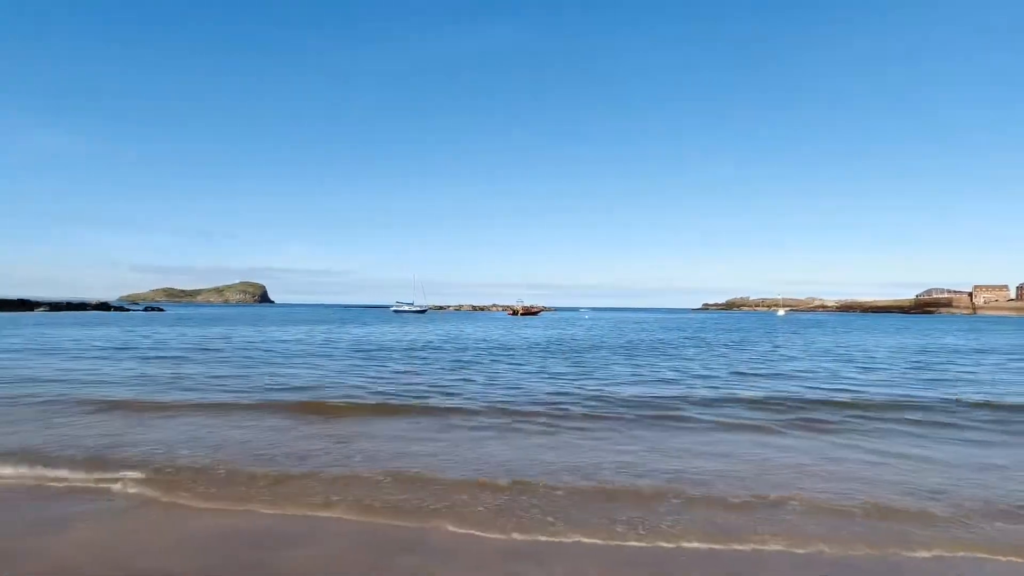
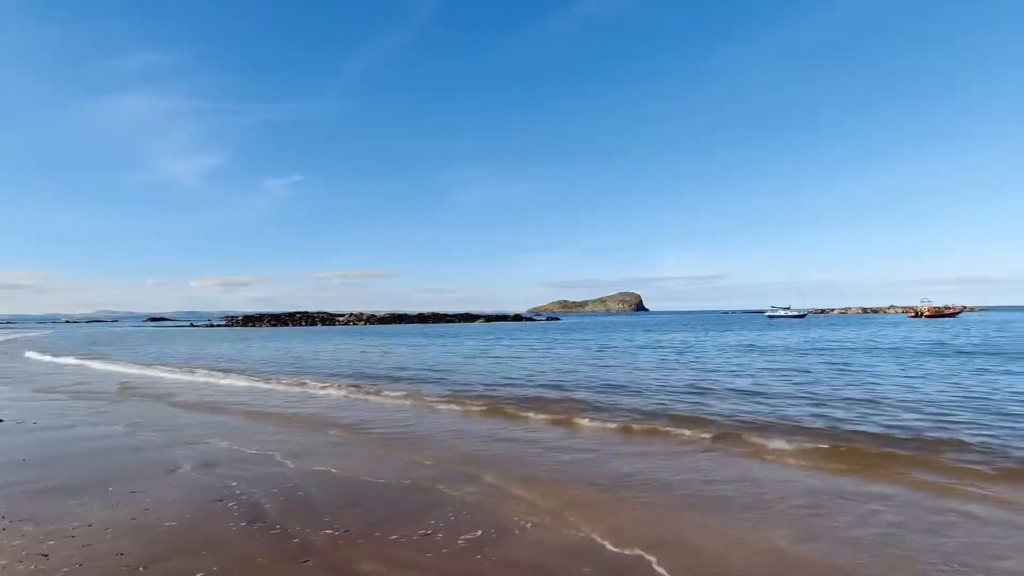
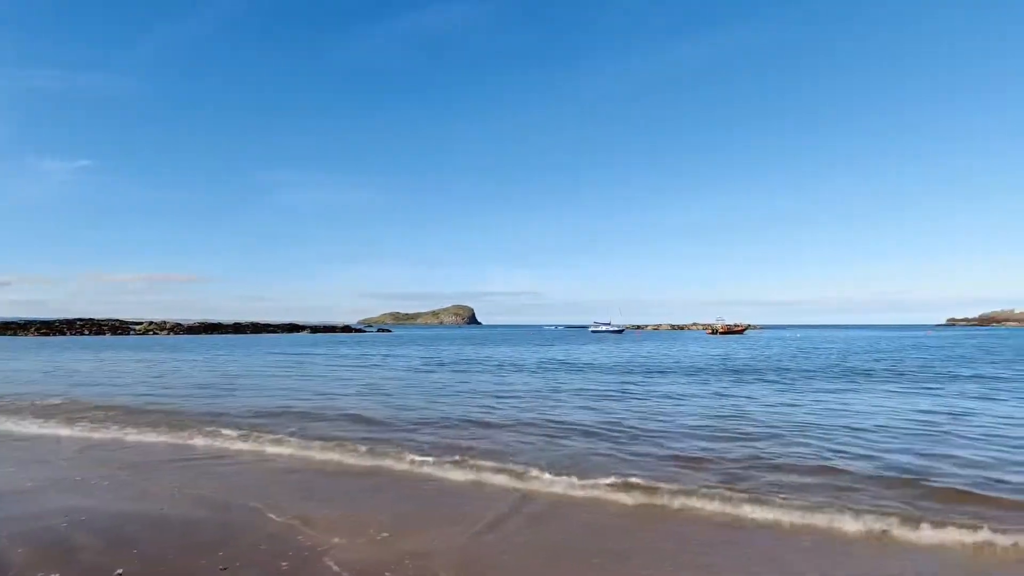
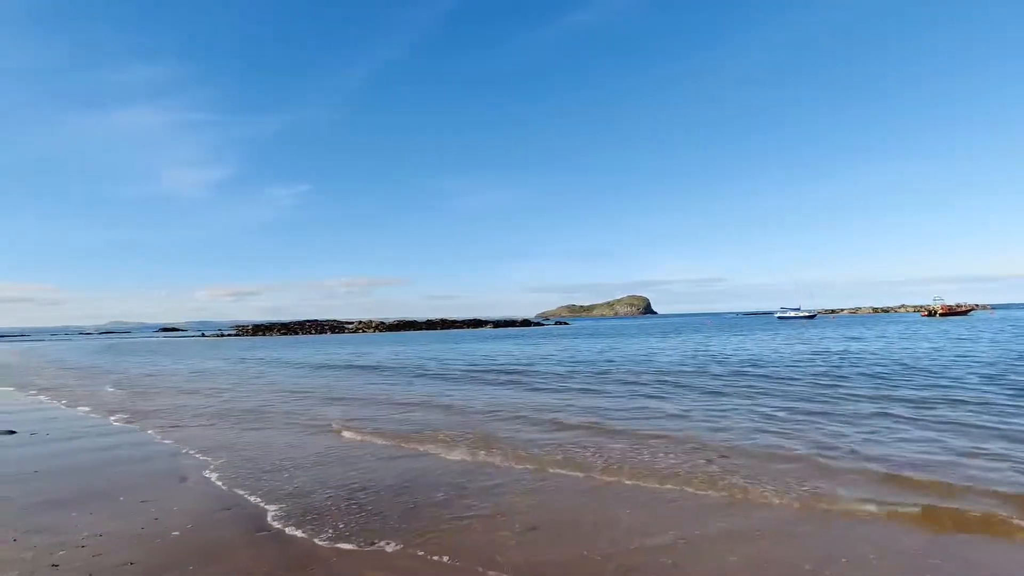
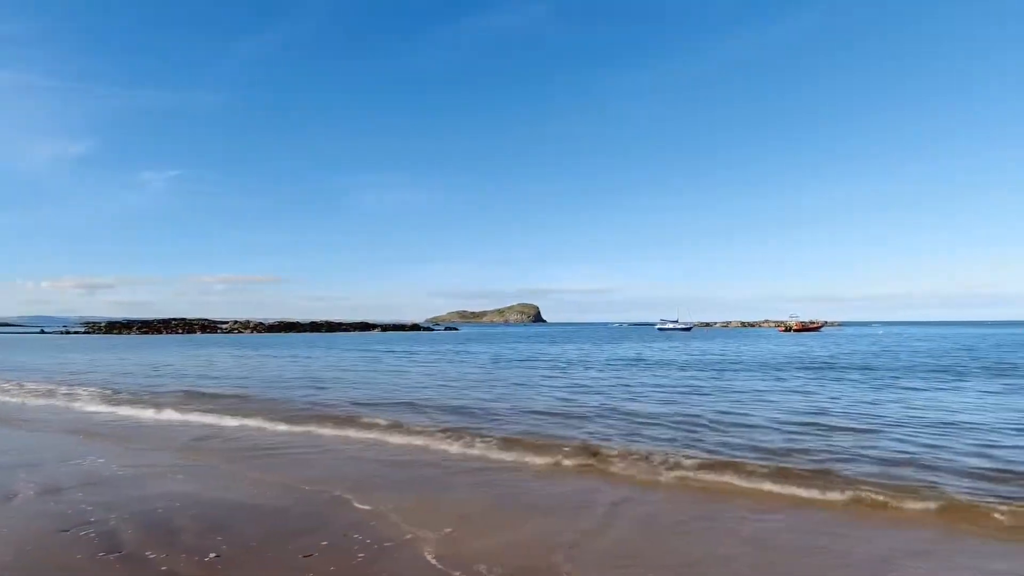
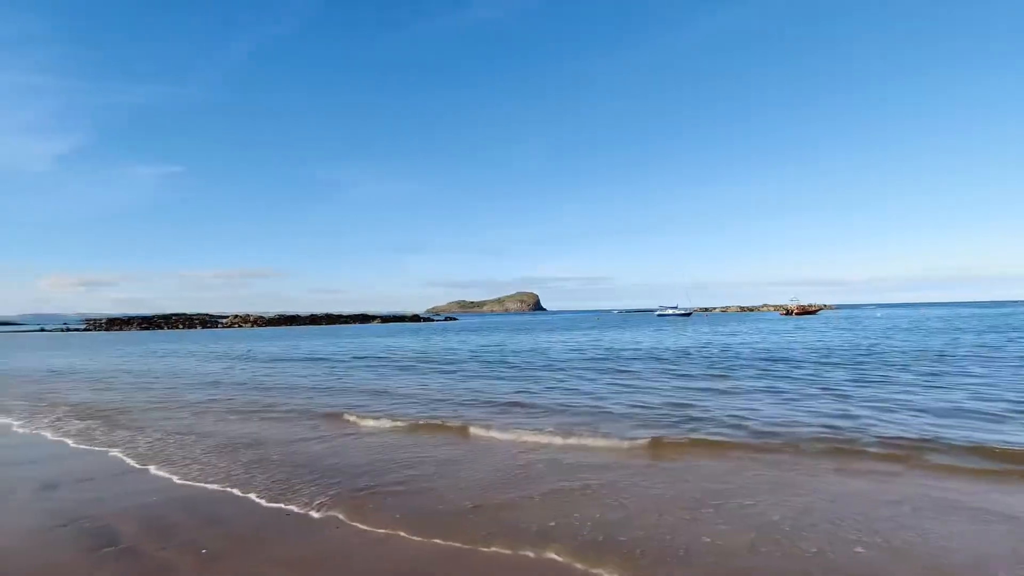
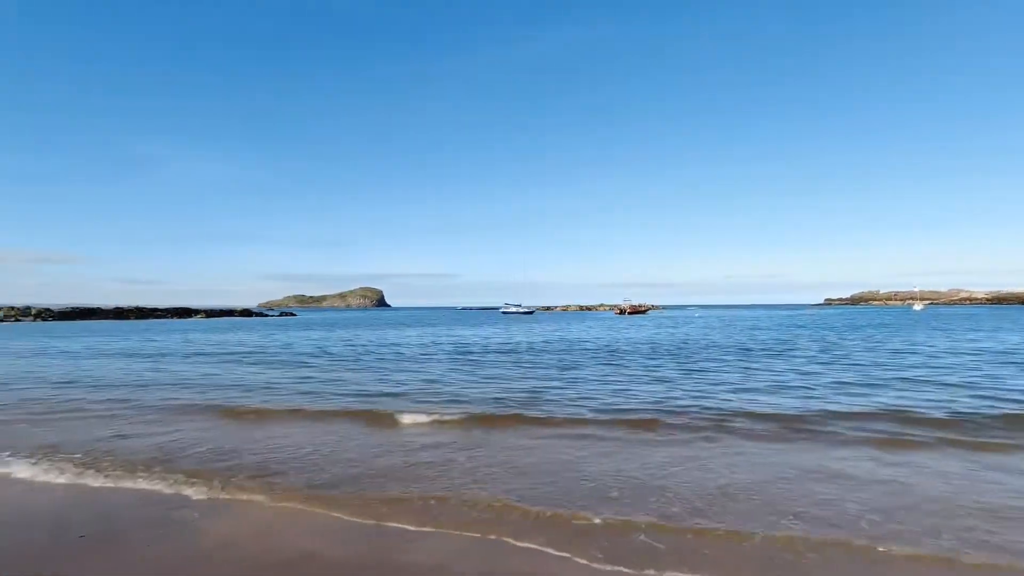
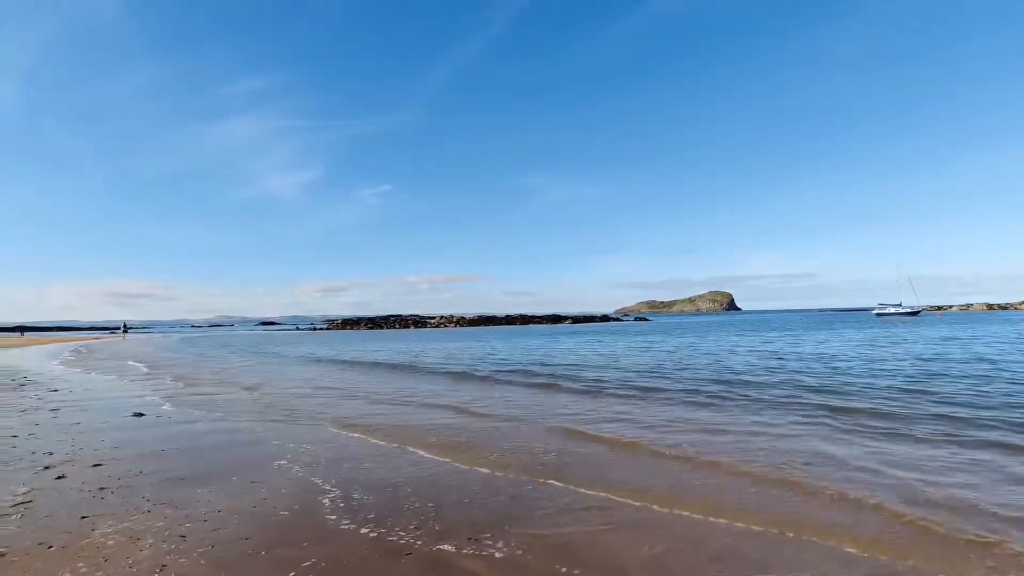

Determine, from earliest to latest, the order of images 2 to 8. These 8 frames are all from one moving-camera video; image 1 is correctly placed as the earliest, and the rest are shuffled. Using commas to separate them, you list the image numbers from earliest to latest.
7, 6, 4, 8, 2, 5, 3
